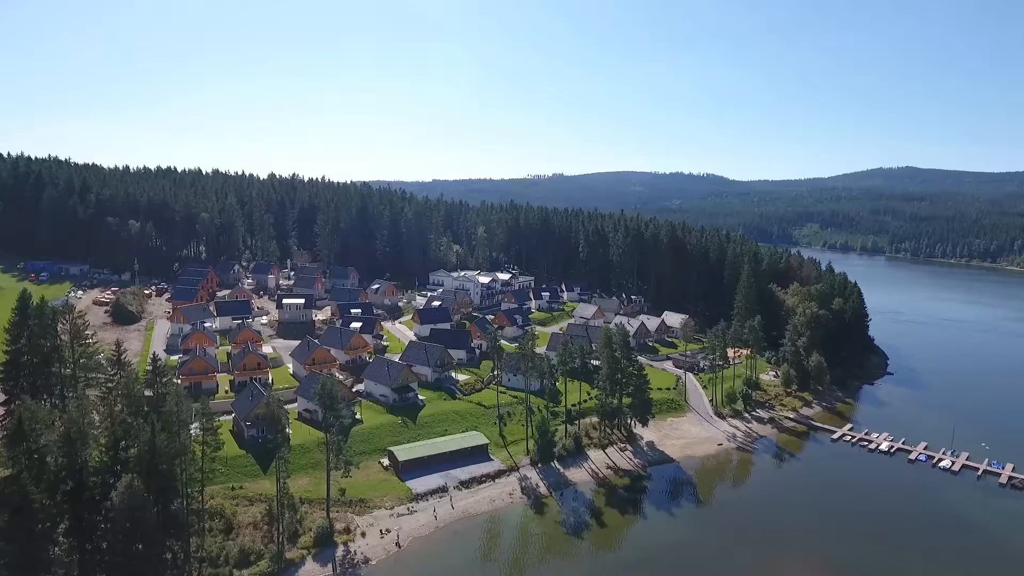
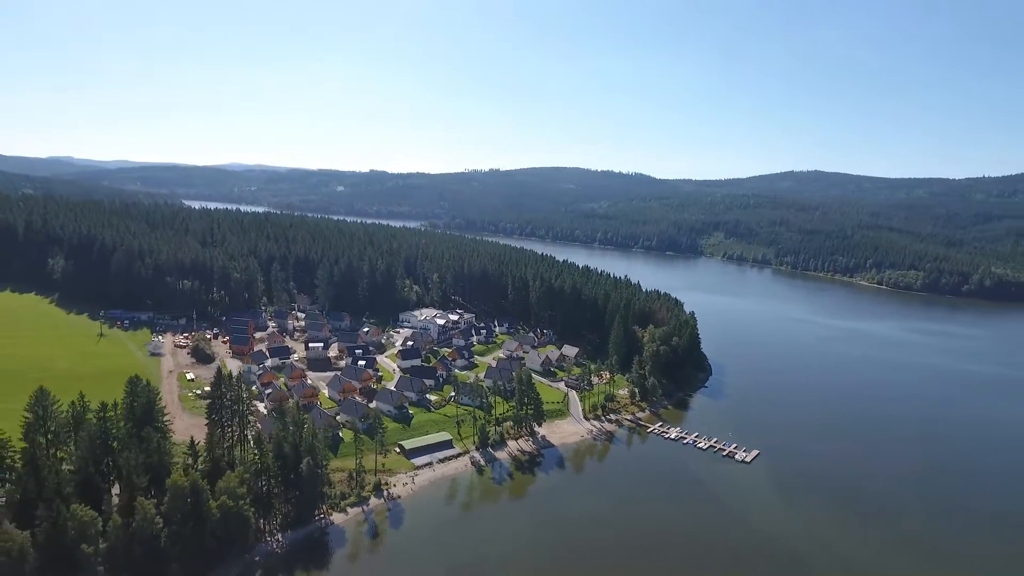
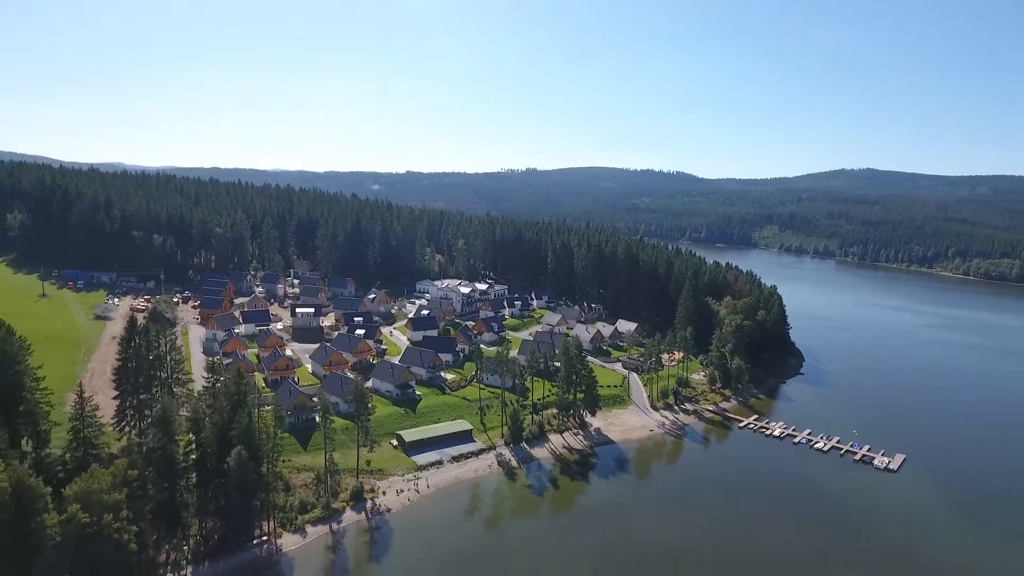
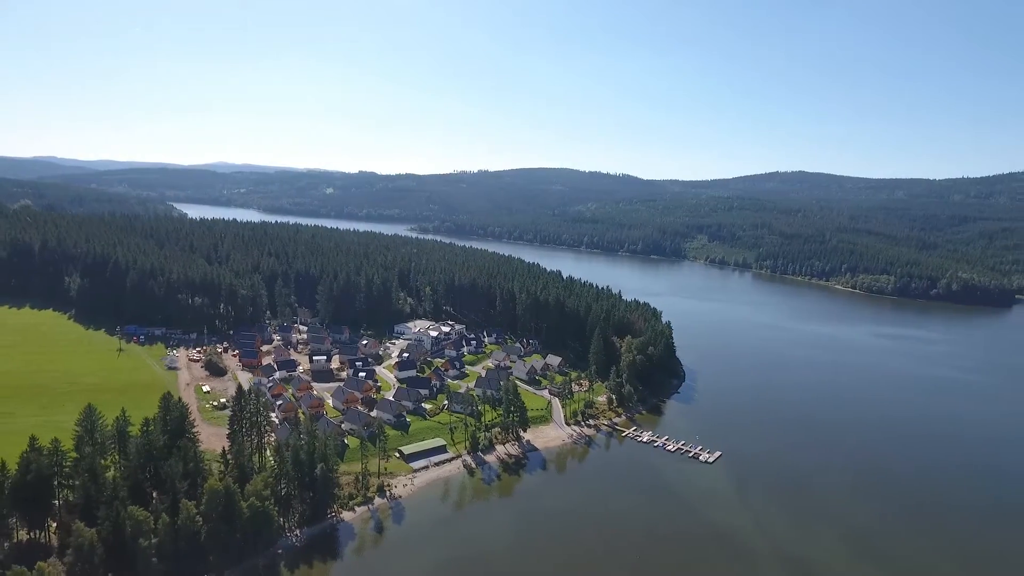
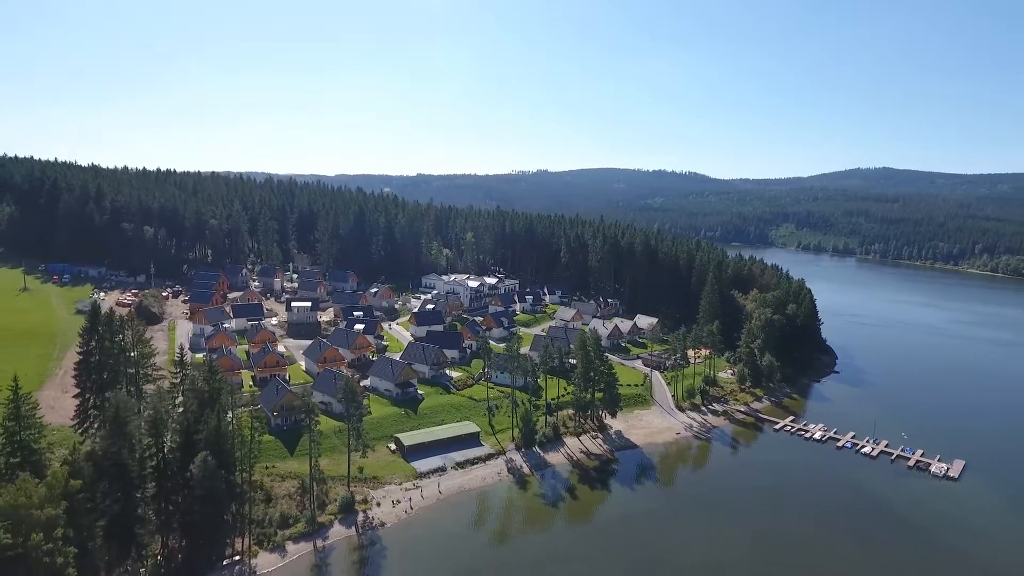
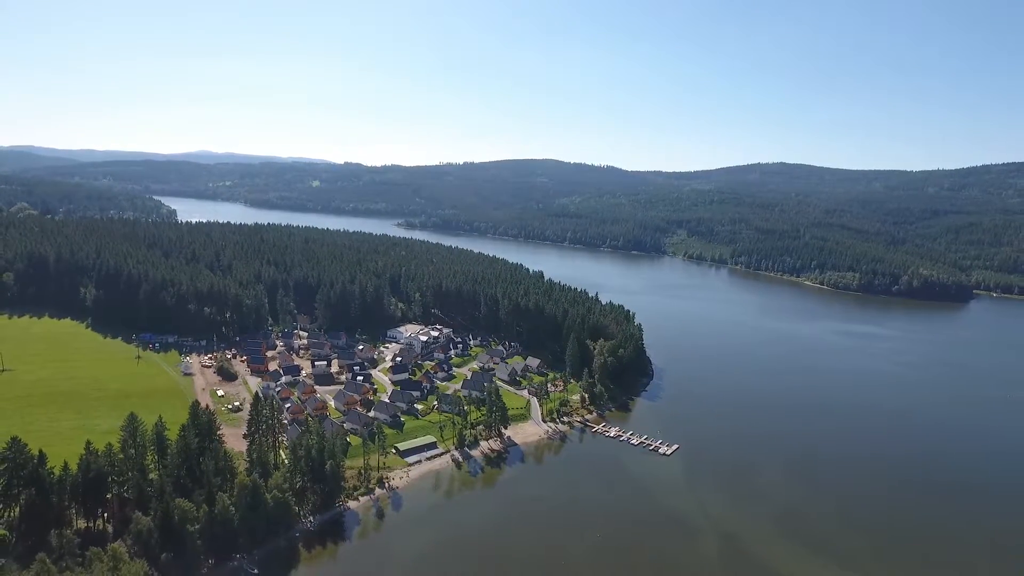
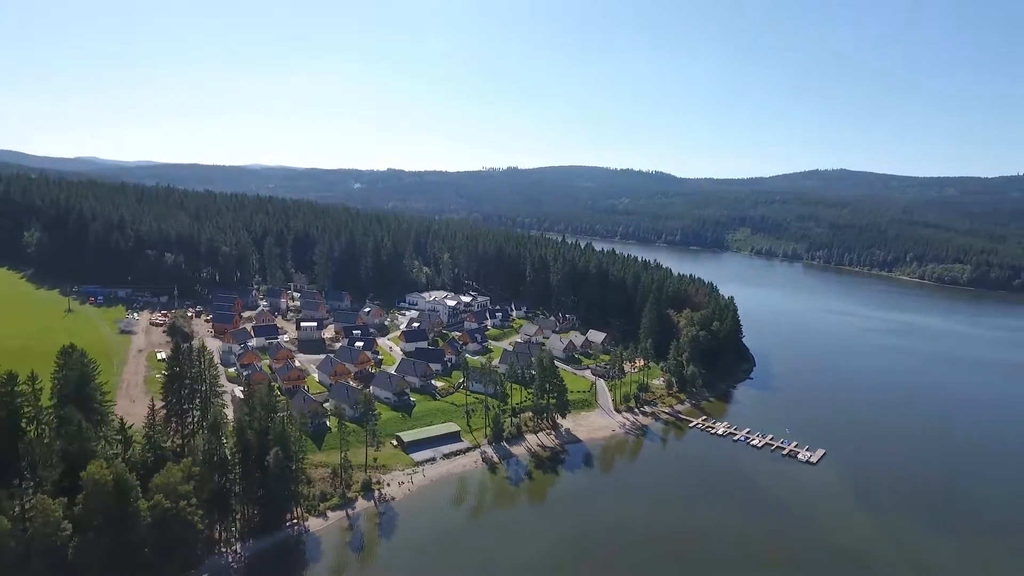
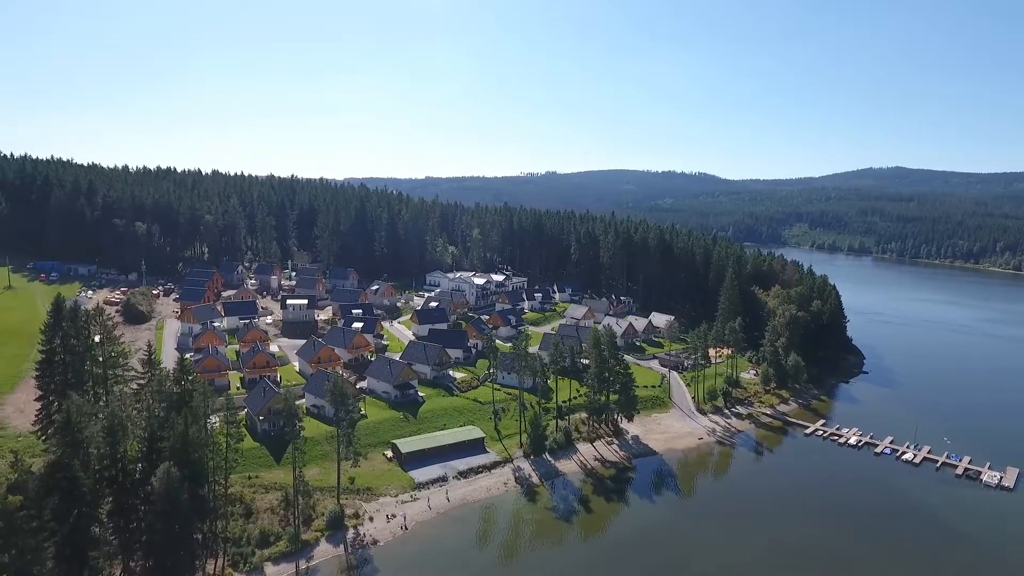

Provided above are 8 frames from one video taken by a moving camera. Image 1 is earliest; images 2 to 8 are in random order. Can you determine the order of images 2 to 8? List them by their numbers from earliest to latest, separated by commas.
8, 5, 3, 7, 2, 4, 6
